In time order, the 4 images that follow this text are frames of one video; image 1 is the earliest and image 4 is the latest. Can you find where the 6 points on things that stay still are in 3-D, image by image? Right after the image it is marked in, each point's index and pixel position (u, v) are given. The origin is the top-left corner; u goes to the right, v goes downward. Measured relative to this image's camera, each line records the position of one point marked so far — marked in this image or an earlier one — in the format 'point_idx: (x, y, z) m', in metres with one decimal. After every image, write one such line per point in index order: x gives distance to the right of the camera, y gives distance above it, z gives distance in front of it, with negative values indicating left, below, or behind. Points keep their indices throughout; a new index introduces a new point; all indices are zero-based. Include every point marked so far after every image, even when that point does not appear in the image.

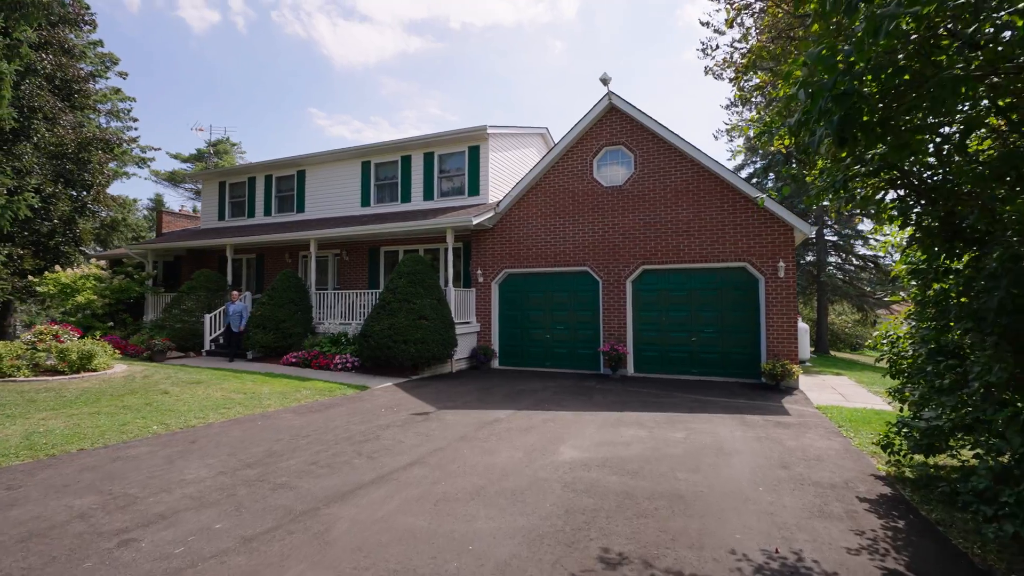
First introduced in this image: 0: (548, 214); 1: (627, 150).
0: (+0.9, +1.7, +12.4) m
1: (+2.5, +3.0, +11.7) m
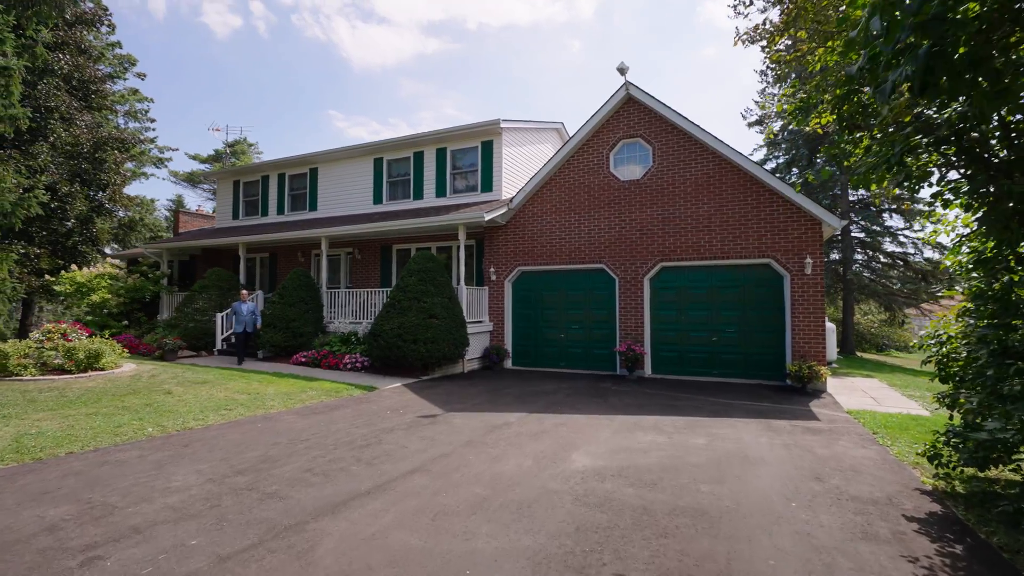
0: (+1.1, +1.8, +12.0) m
1: (+2.8, +3.1, +11.3) m
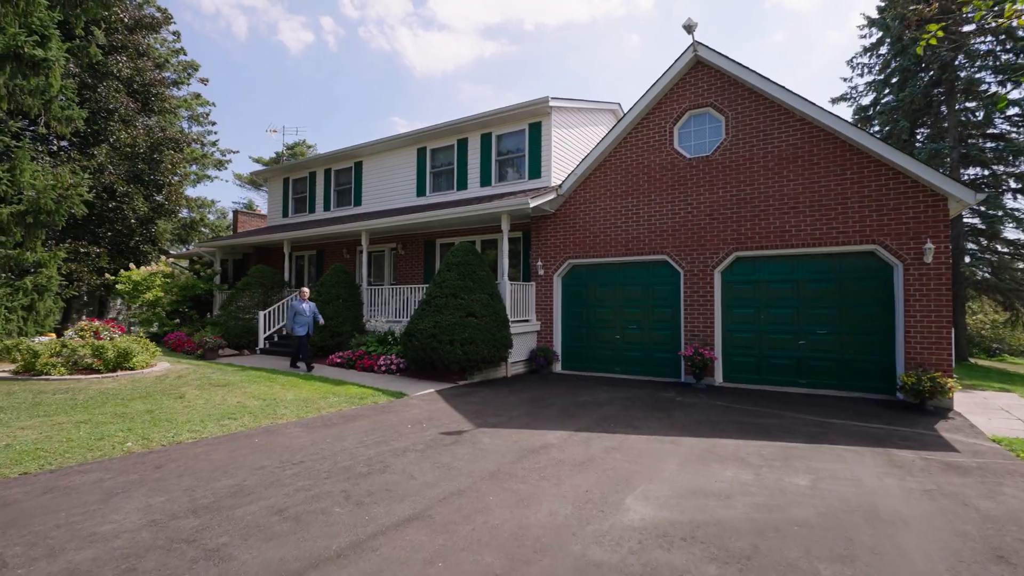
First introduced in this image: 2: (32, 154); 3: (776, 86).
0: (+2.1, +1.9, +10.6) m
1: (+3.7, +3.2, +9.7) m
2: (-13.9, +3.8, +15.4) m
3: (+4.4, +3.3, +8.8) m
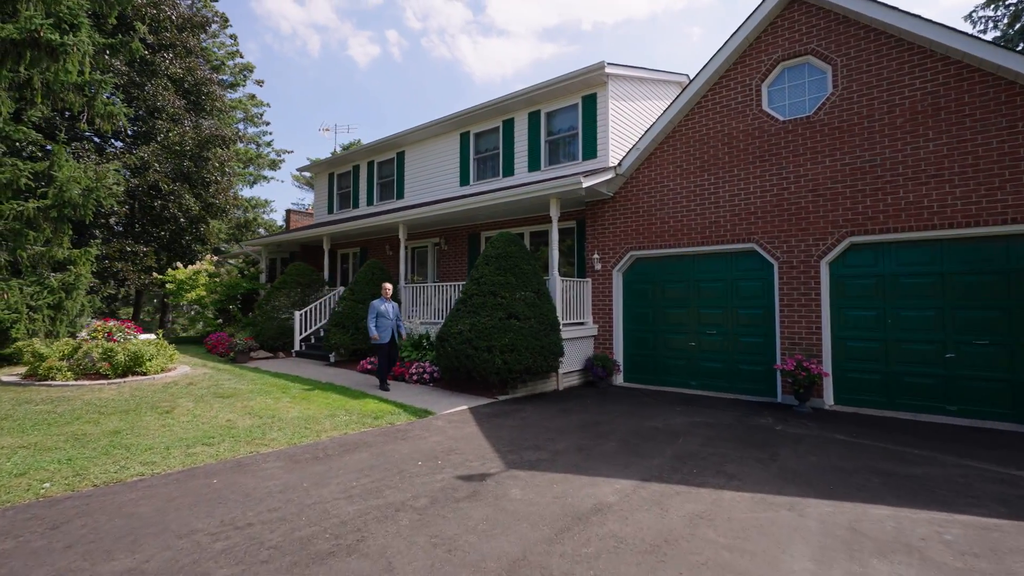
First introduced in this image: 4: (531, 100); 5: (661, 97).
0: (+3.0, +1.9, +8.7) m
1: (+4.4, +3.2, +7.6) m
2: (-12.5, +3.9, +15.3) m
3: (+5.0, +3.4, +6.7) m
4: (+0.5, +4.4, +12.5) m
5: (+3.8, +4.7, +13.4) m
